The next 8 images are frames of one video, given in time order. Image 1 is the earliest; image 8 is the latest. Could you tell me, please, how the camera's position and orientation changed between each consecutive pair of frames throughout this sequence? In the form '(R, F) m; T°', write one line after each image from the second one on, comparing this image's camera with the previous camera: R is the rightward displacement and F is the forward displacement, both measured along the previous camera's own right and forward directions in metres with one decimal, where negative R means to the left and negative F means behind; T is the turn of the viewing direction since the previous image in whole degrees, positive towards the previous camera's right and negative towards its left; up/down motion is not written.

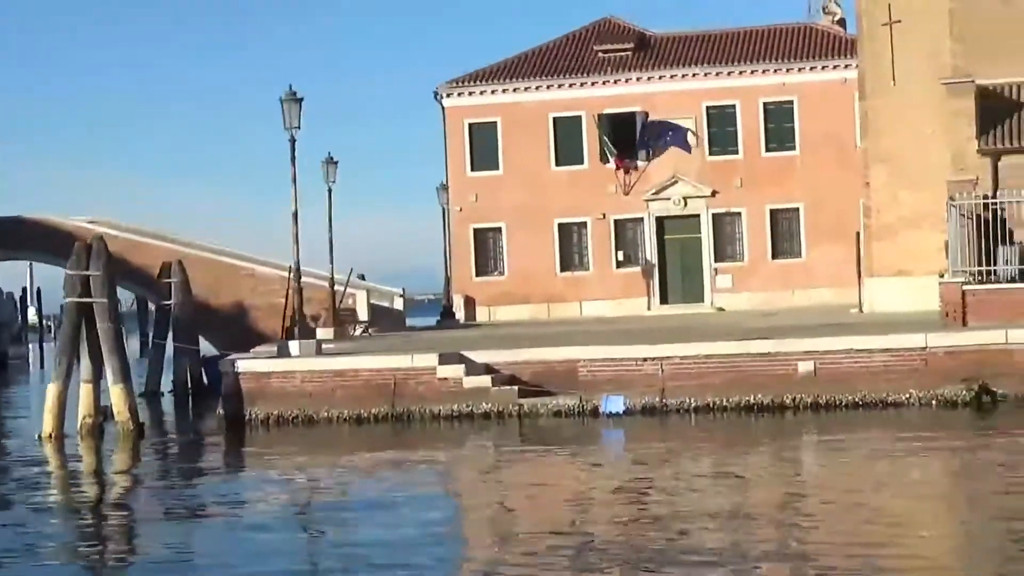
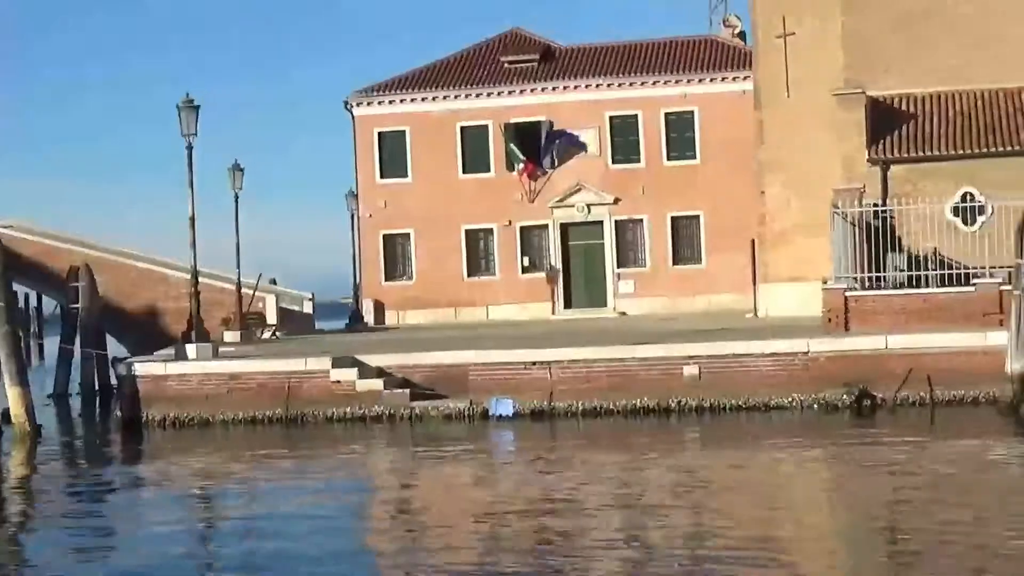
(+2.7, -0.4) m; 0°
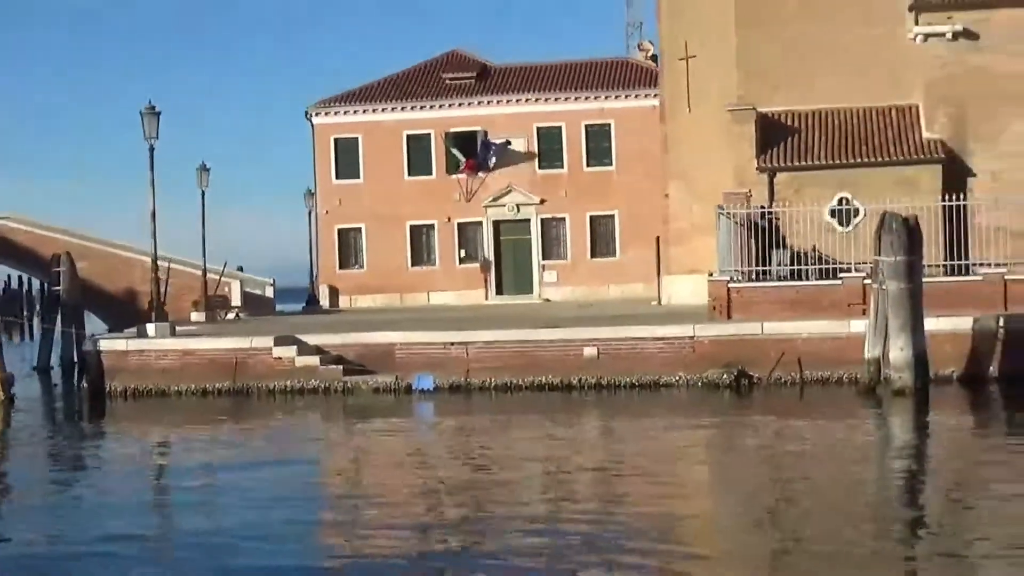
(+2.2, -2.5) m; 0°
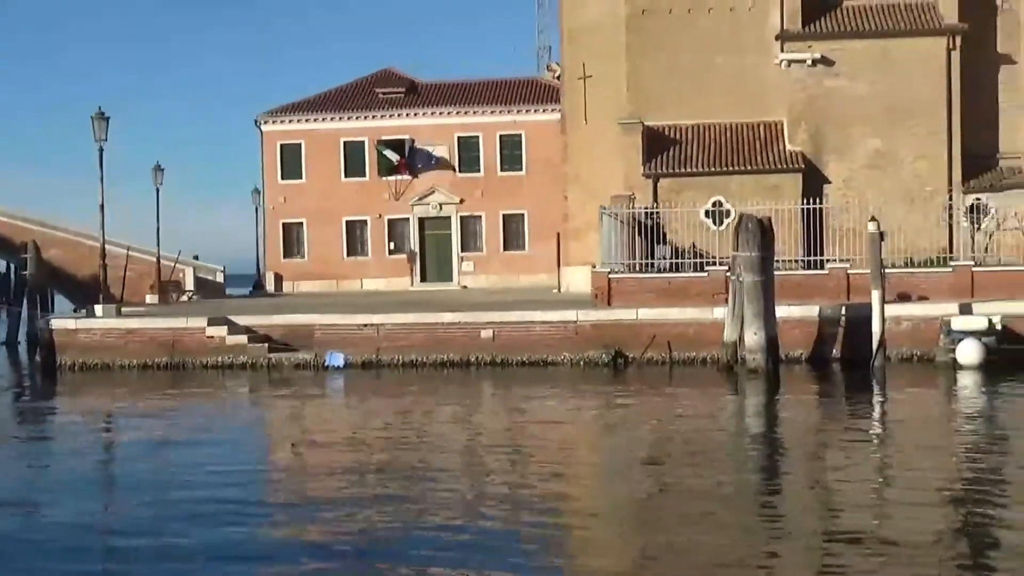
(+2.5, -3.0) m; +1°
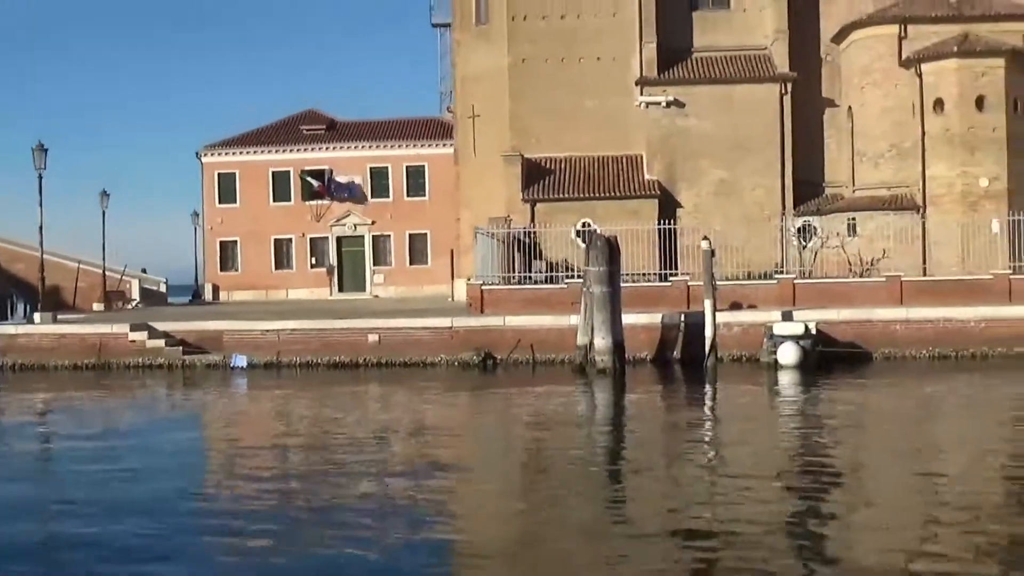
(+4.0, -3.9) m; +1°
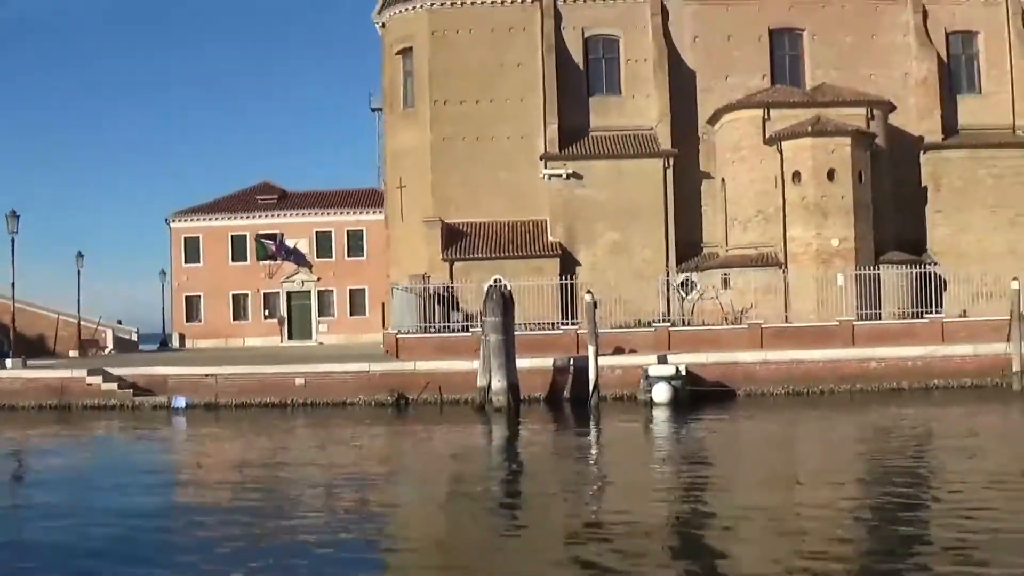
(+3.5, -4.5) m; 0°
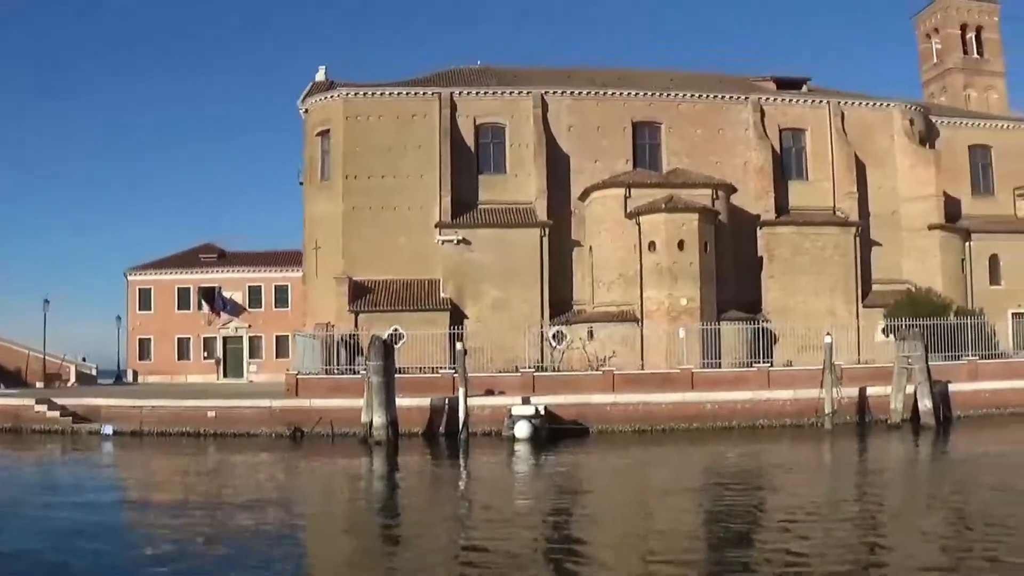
(+5.0, -5.8) m; +1°
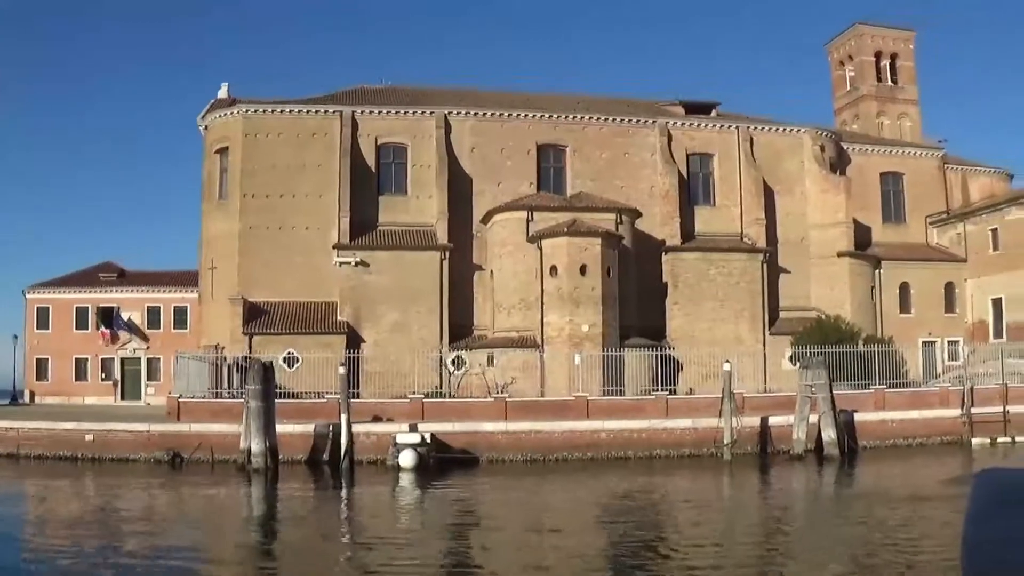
(+4.9, +0.8) m; +1°
